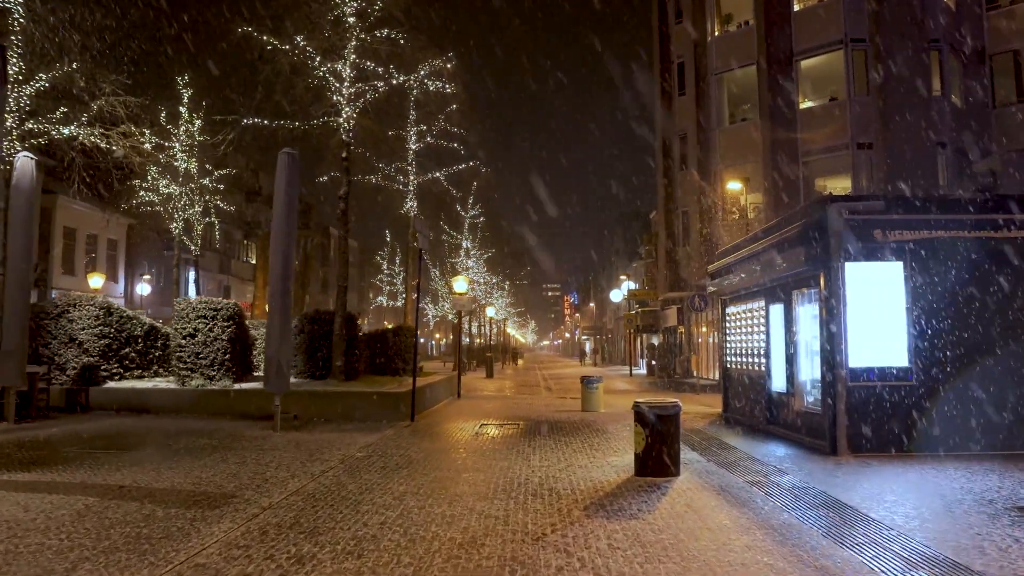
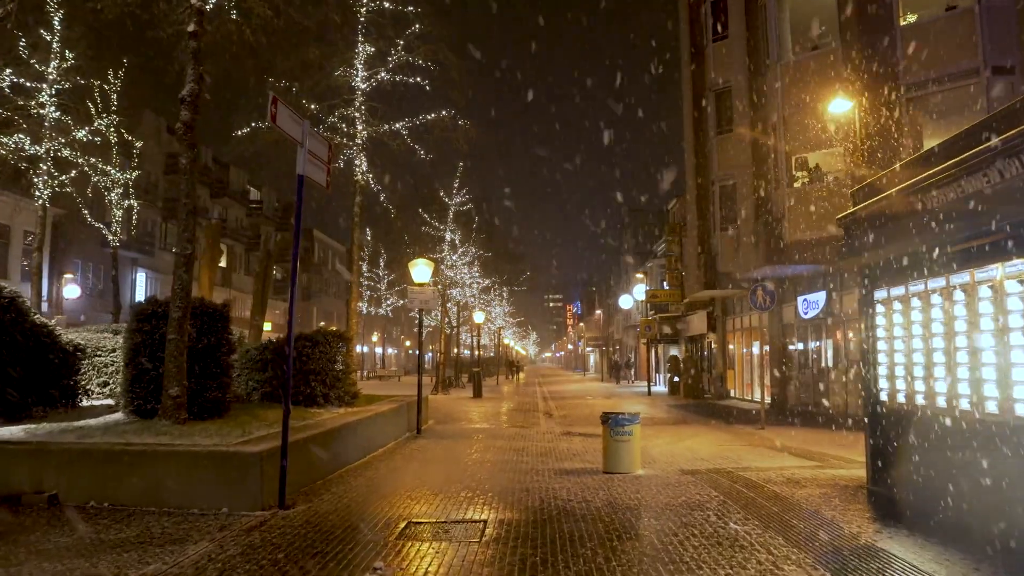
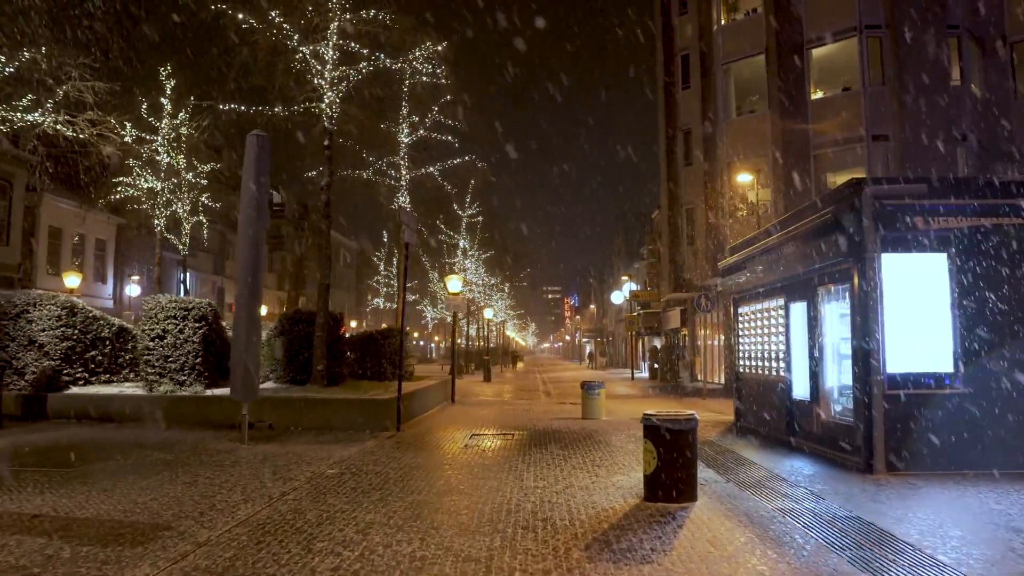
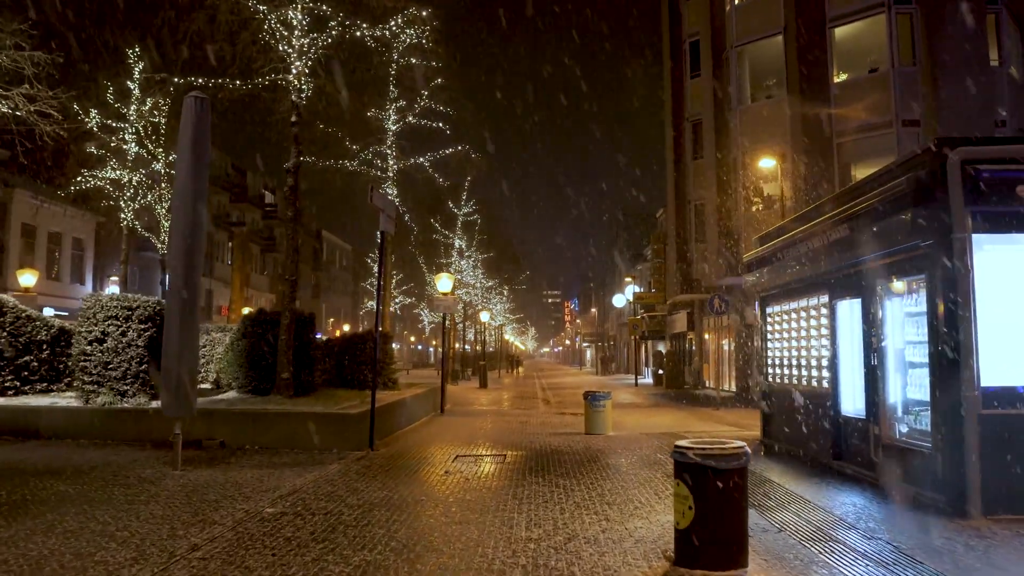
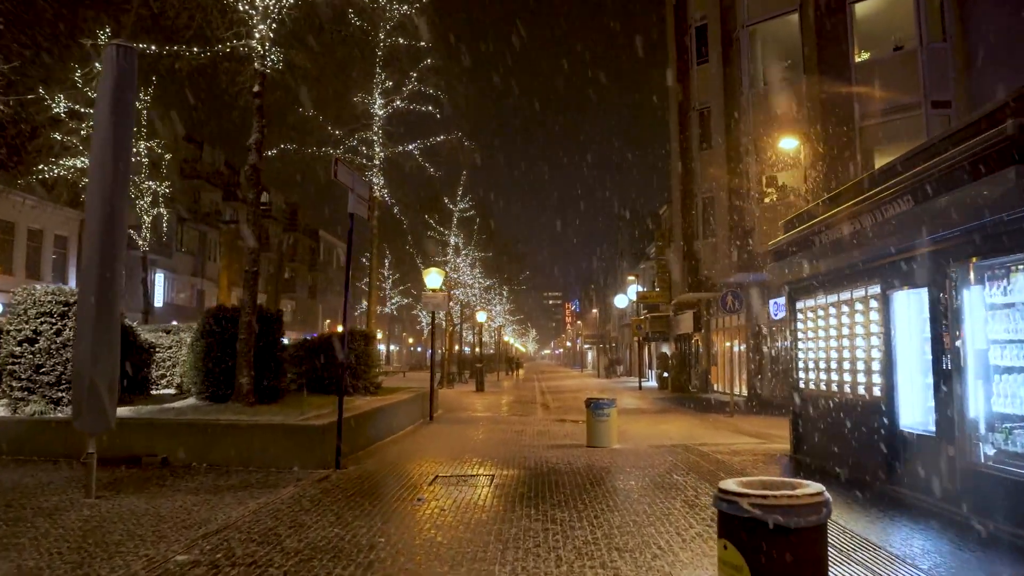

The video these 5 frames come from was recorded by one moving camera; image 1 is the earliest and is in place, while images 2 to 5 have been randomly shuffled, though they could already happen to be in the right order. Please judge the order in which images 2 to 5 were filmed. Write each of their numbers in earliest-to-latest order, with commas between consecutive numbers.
3, 4, 5, 2
